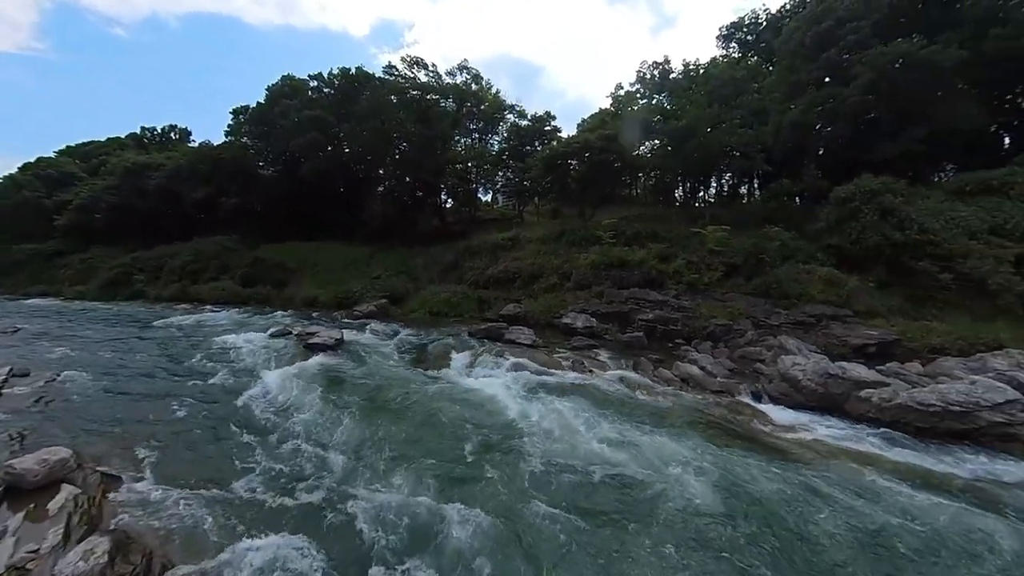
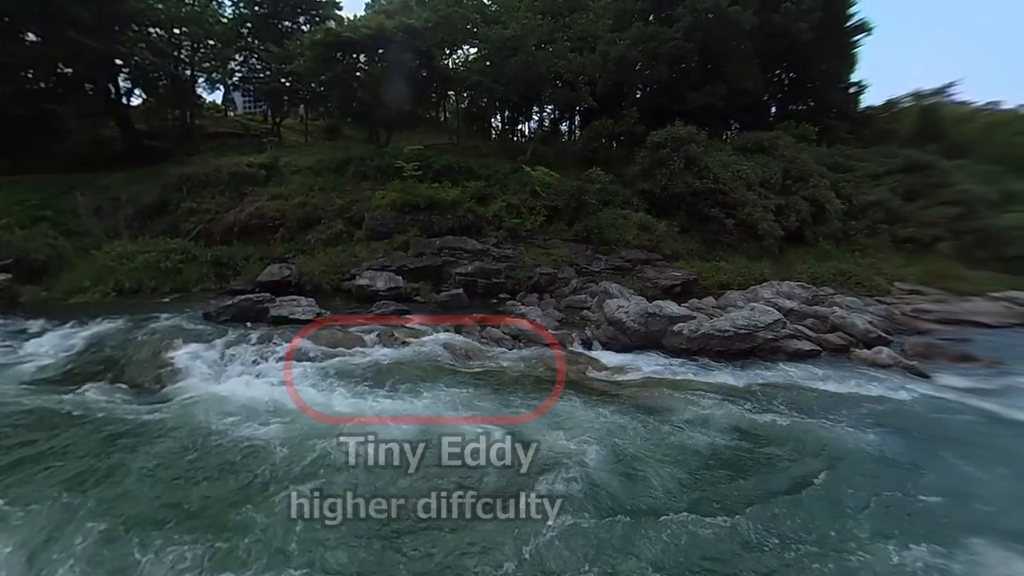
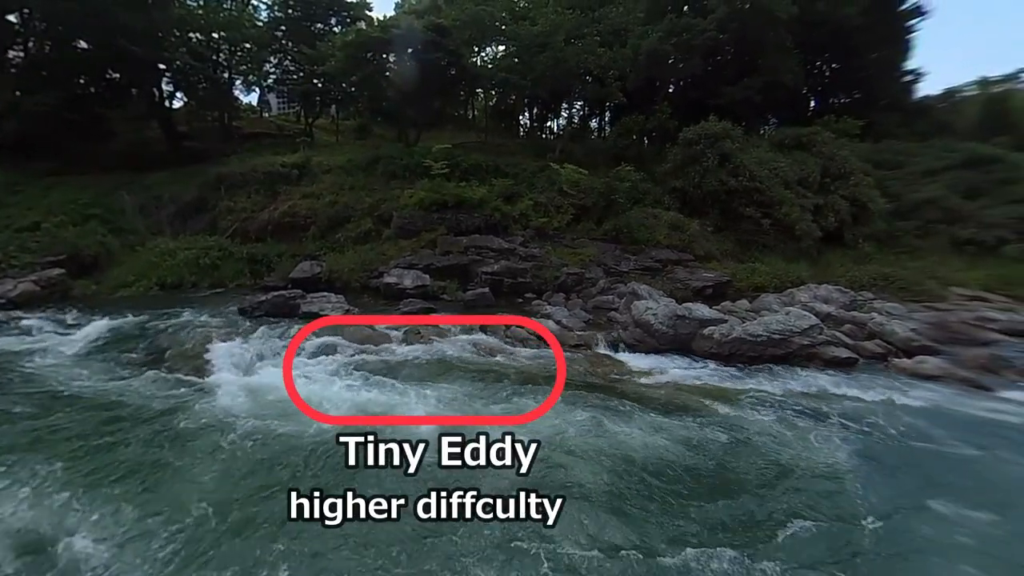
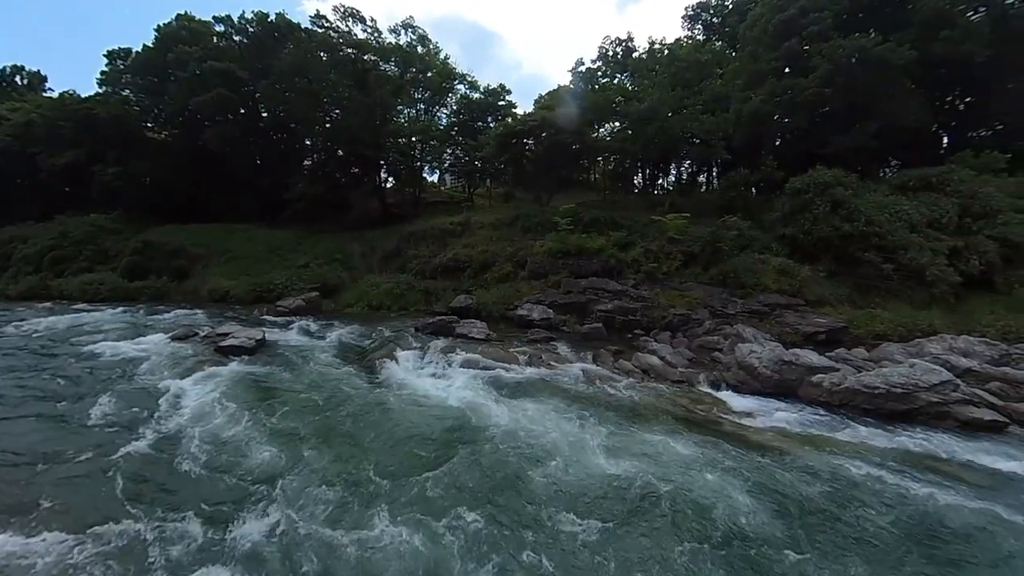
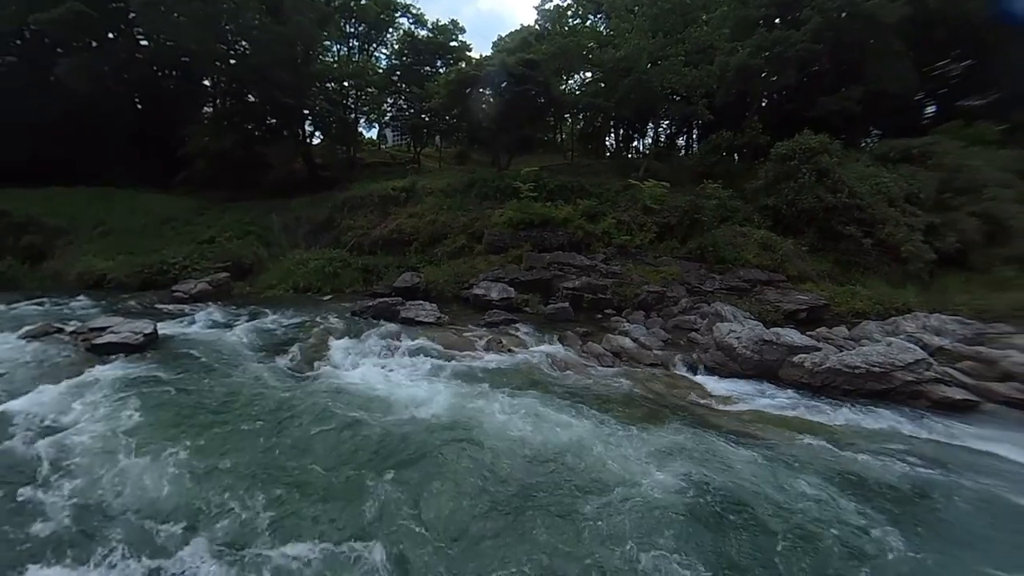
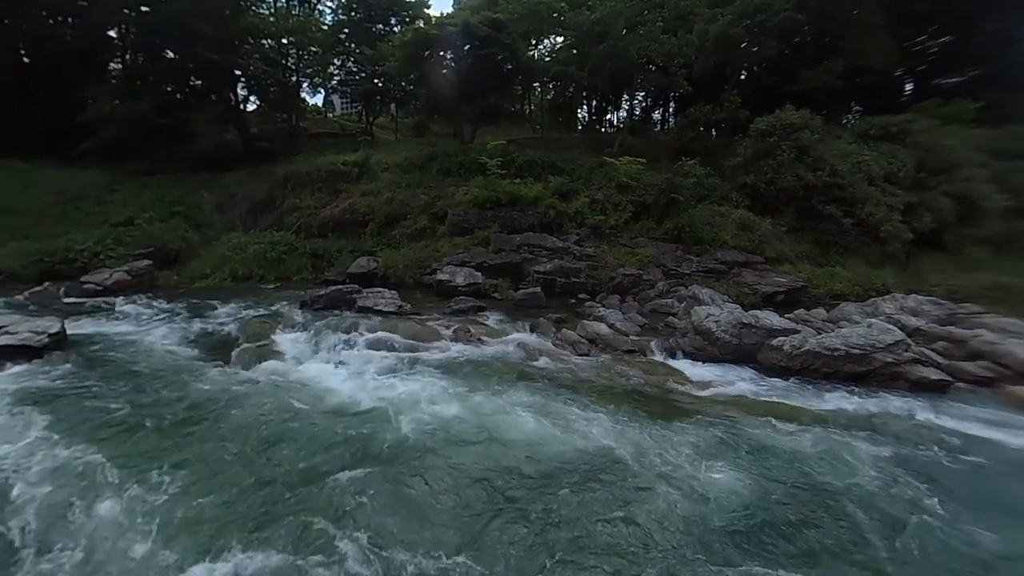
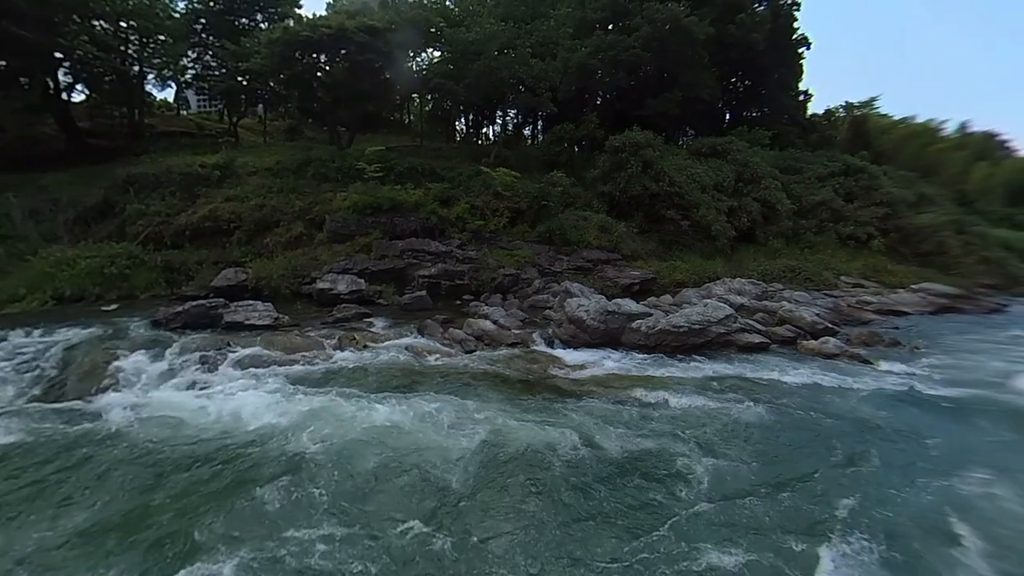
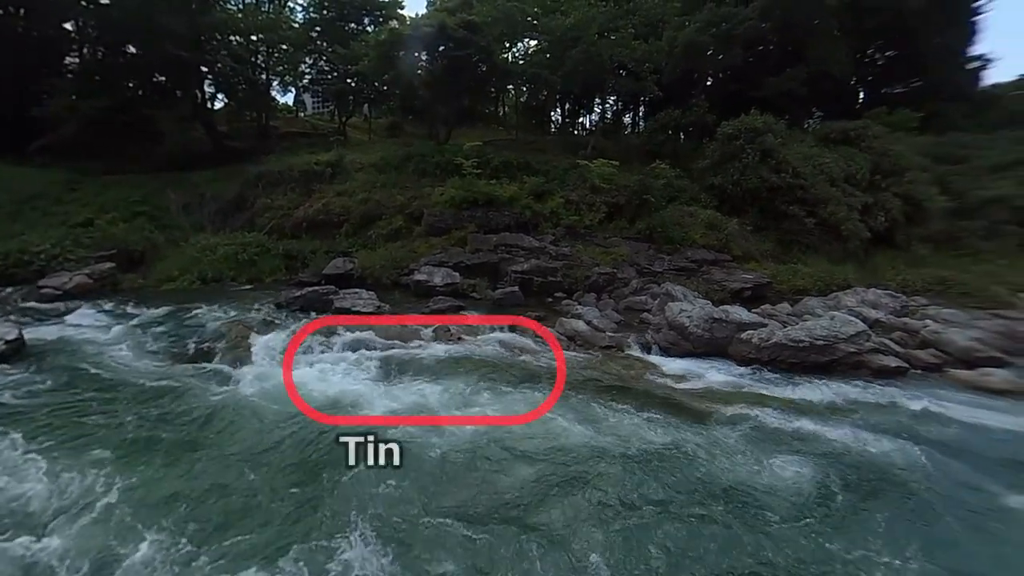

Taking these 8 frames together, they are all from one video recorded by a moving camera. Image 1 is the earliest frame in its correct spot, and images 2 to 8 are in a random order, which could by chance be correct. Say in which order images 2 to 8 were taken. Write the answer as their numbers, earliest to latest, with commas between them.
4, 5, 6, 8, 3, 2, 7
